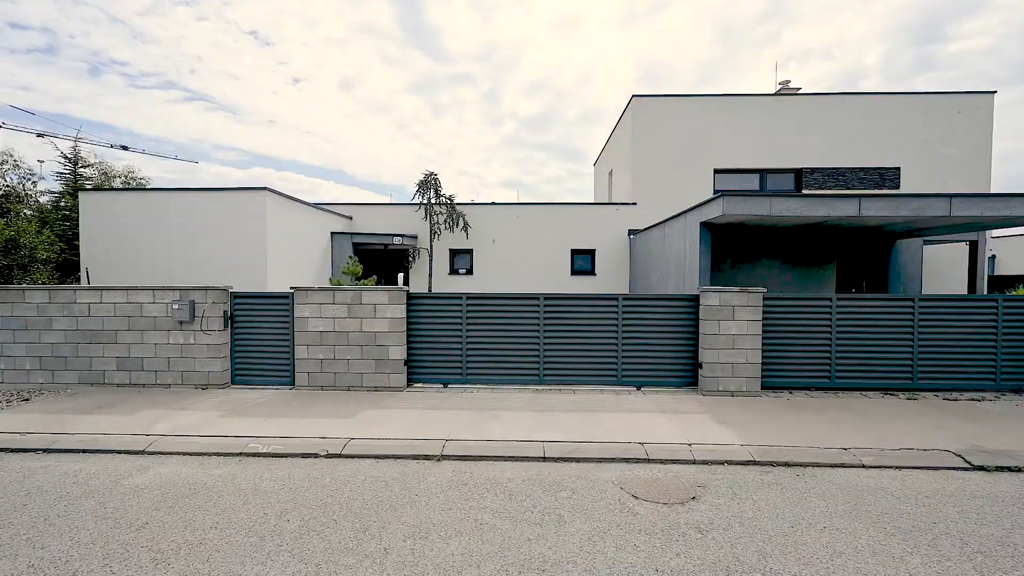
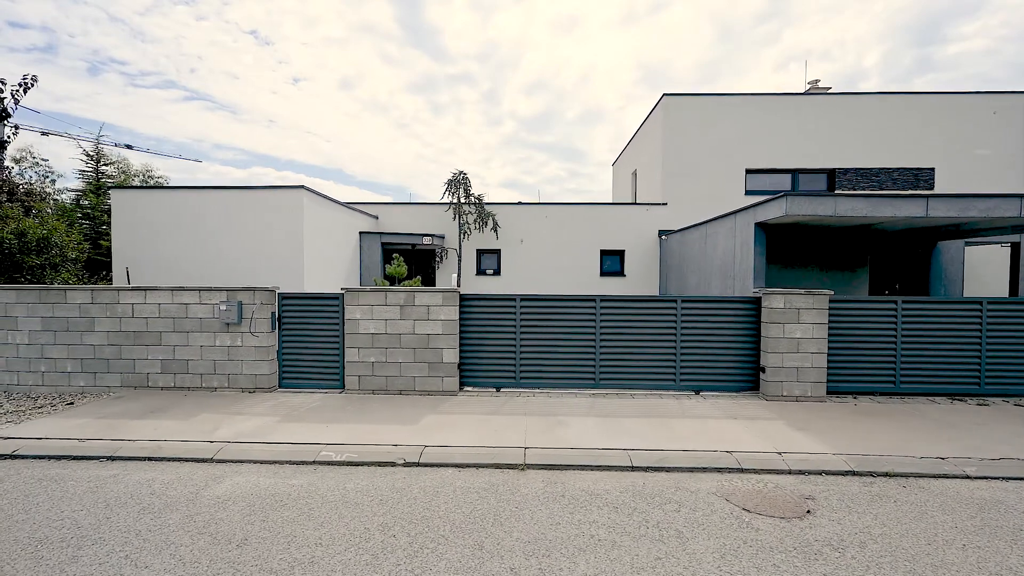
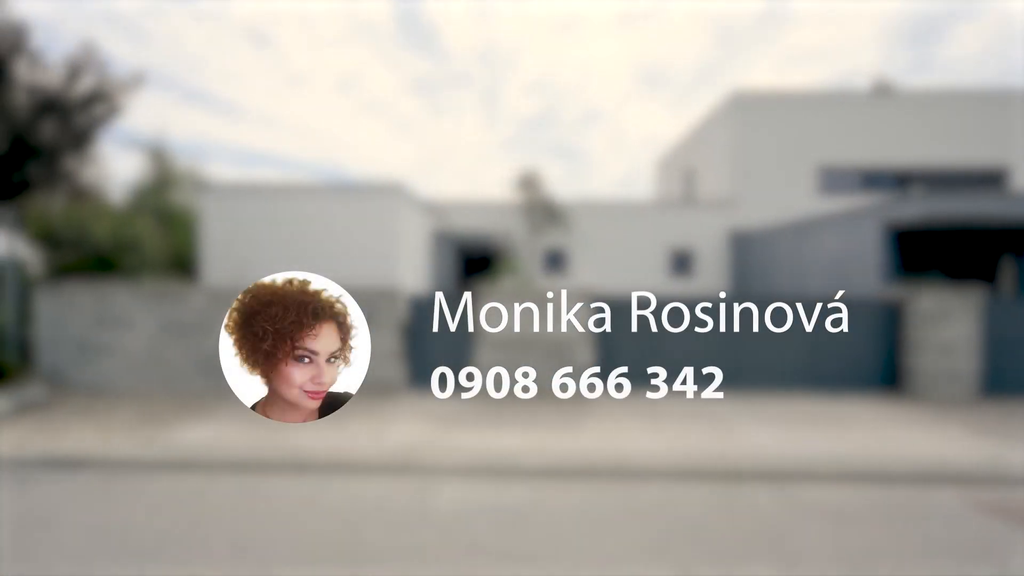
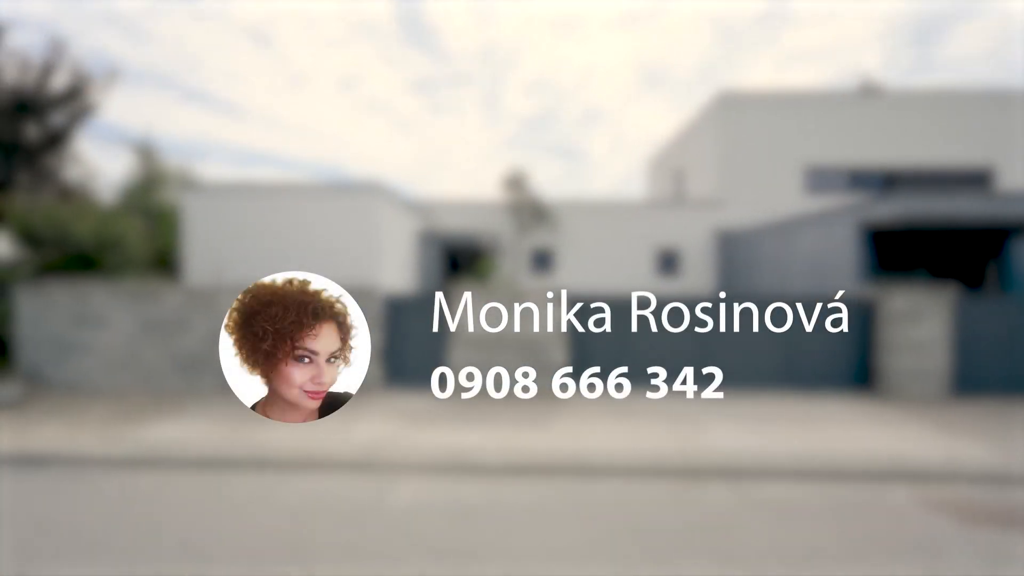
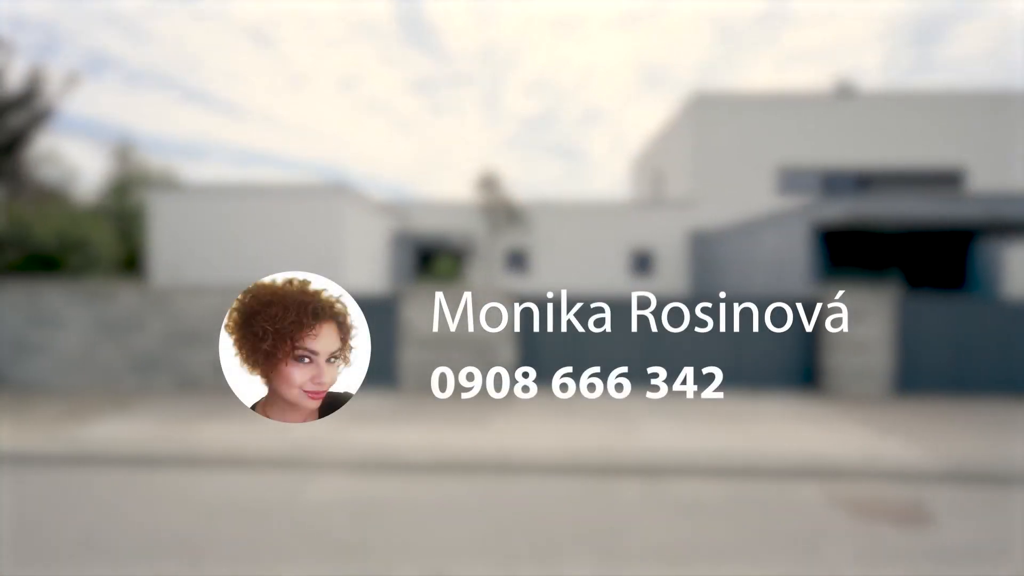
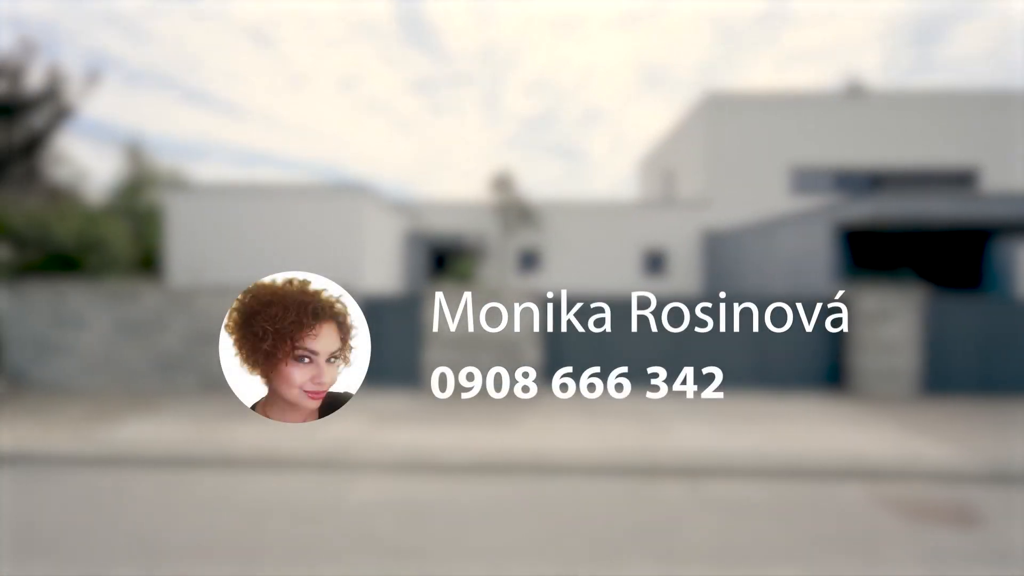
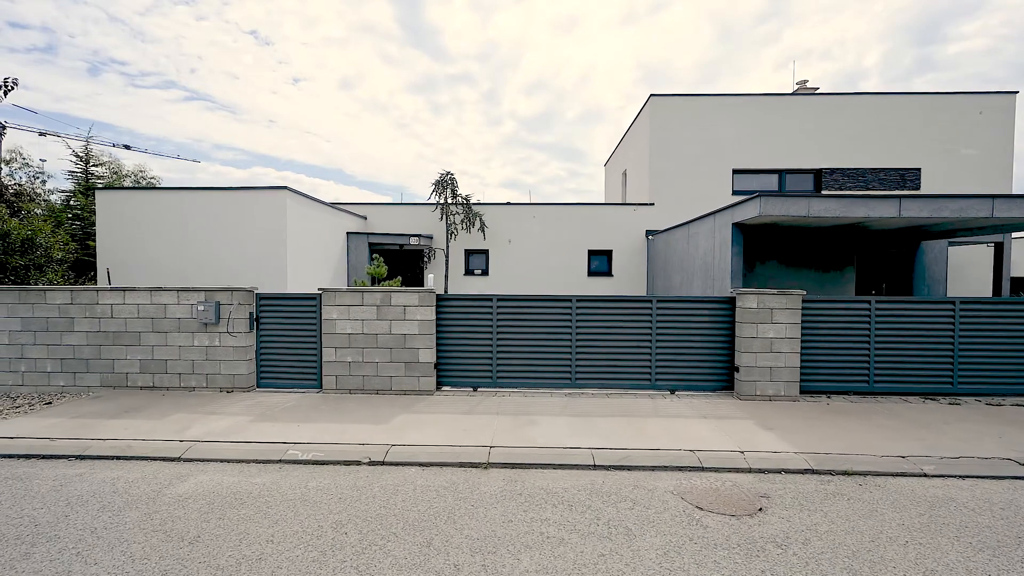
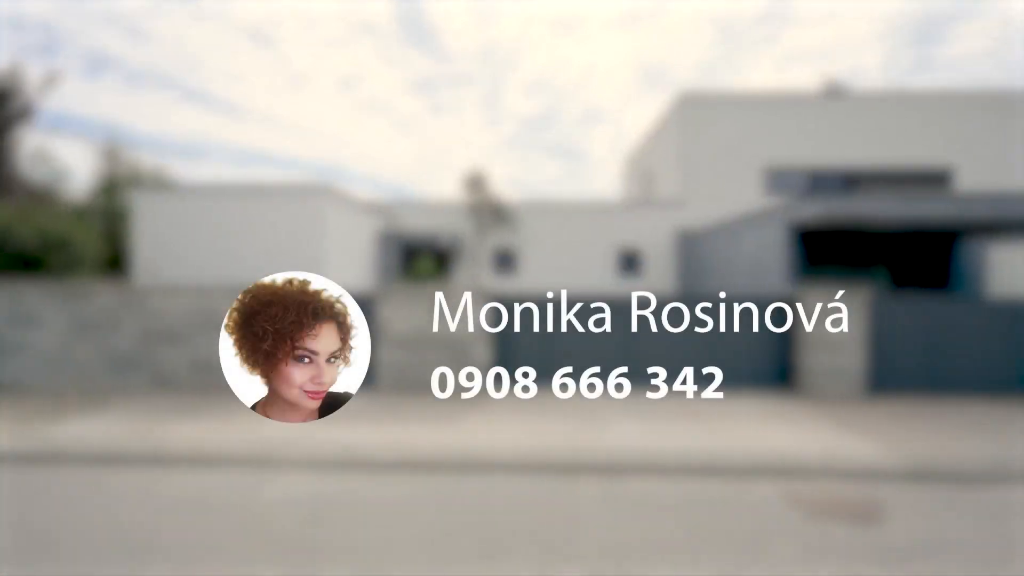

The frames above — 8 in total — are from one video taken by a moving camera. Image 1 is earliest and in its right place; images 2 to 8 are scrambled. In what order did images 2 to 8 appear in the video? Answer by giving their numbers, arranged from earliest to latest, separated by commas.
7, 2, 8, 5, 6, 4, 3
